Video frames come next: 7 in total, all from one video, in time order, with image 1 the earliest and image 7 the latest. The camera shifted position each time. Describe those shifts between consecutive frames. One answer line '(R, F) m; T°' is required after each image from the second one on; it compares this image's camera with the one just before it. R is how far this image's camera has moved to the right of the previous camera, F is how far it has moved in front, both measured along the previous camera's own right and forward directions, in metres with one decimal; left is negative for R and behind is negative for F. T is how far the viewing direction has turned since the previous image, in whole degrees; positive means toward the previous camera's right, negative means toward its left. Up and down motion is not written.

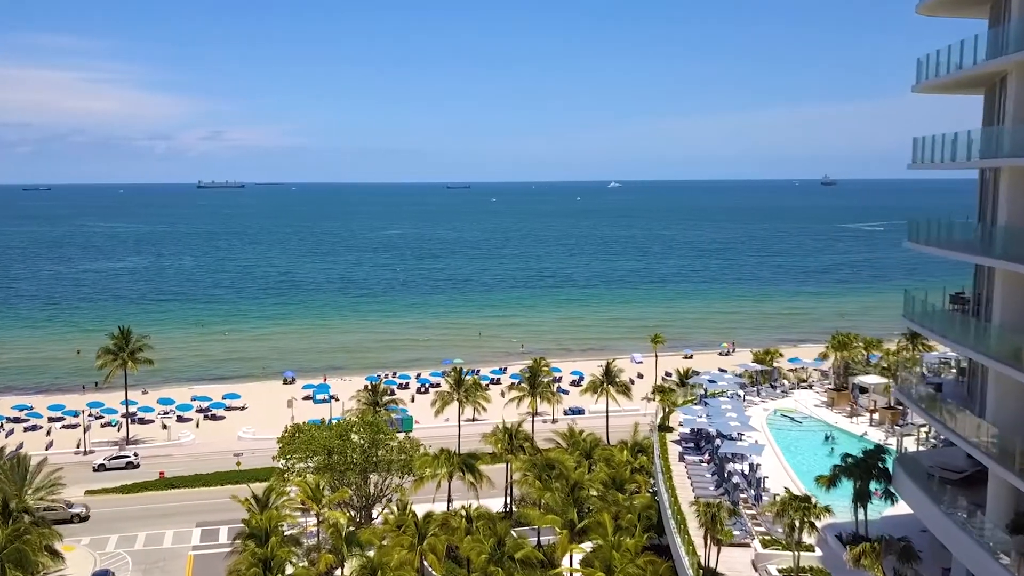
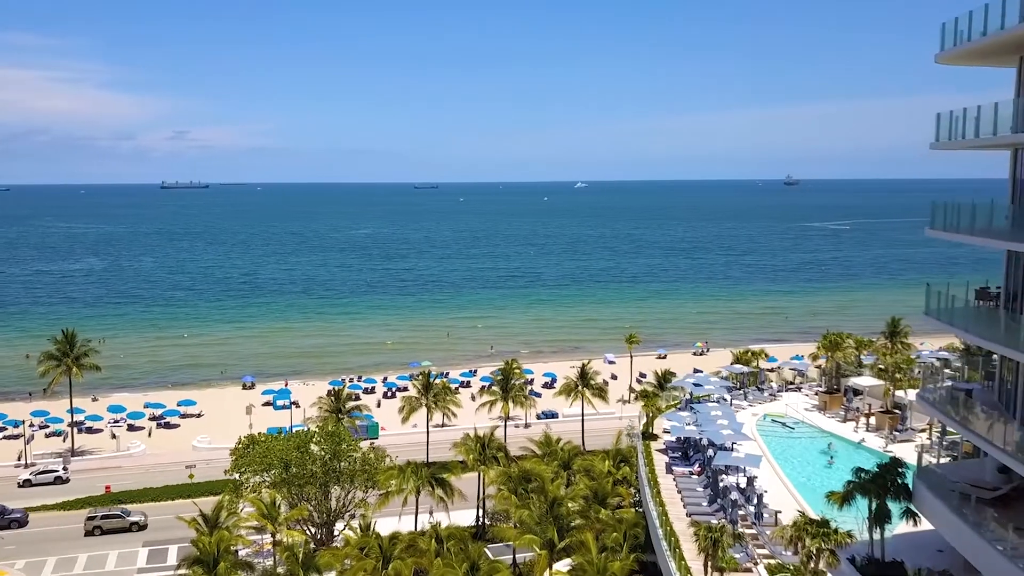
(-0.1, +2.2) m; +2°
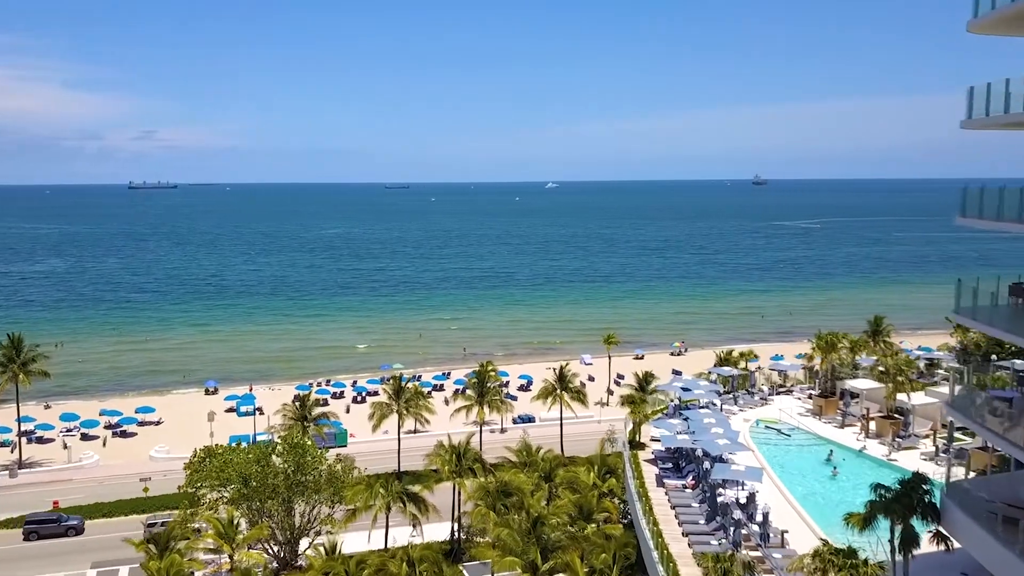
(-0.2, +1.9) m; +2°
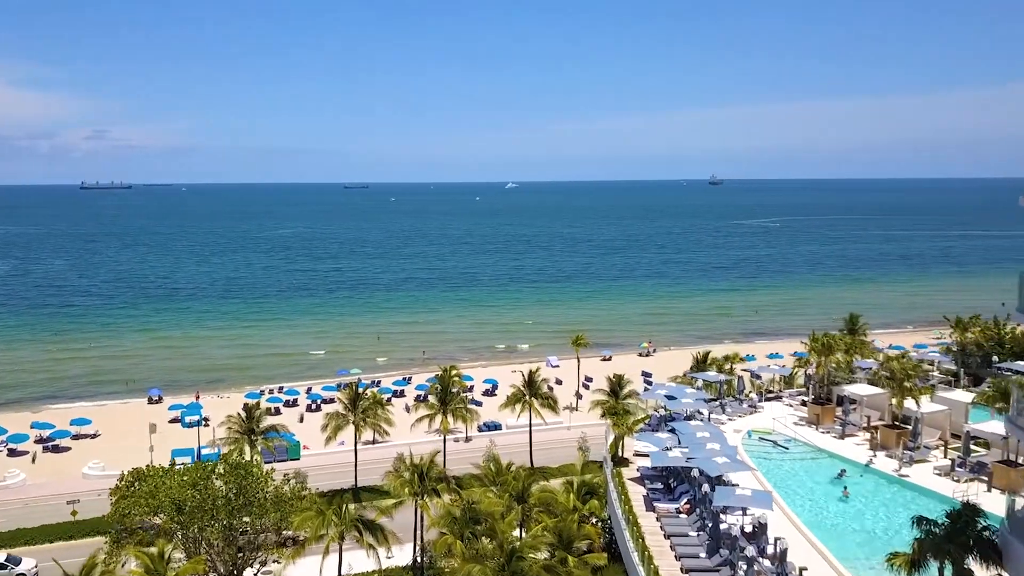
(-0.2, +2.7) m; +3°
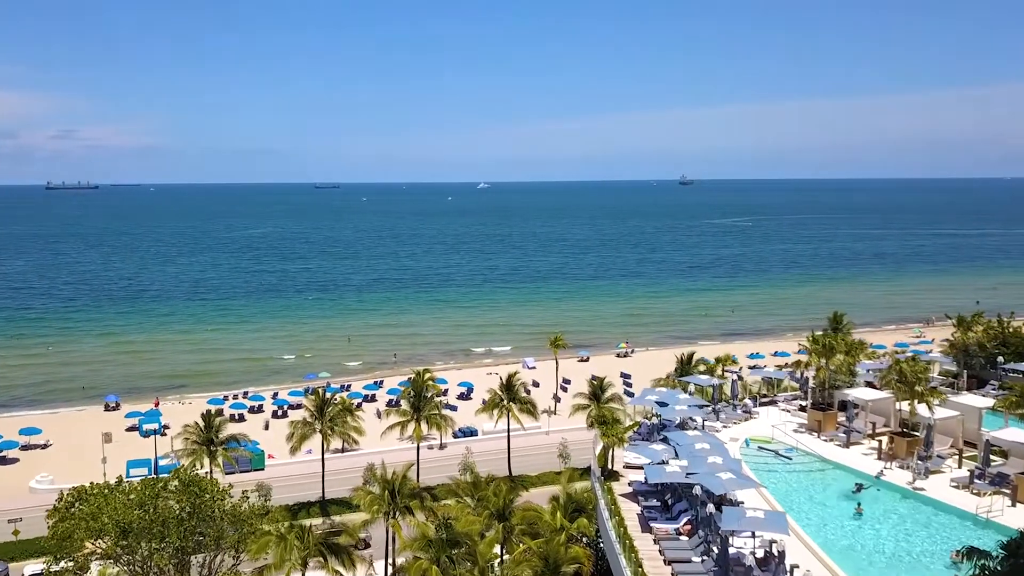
(-0.2, +2.0) m; +2°
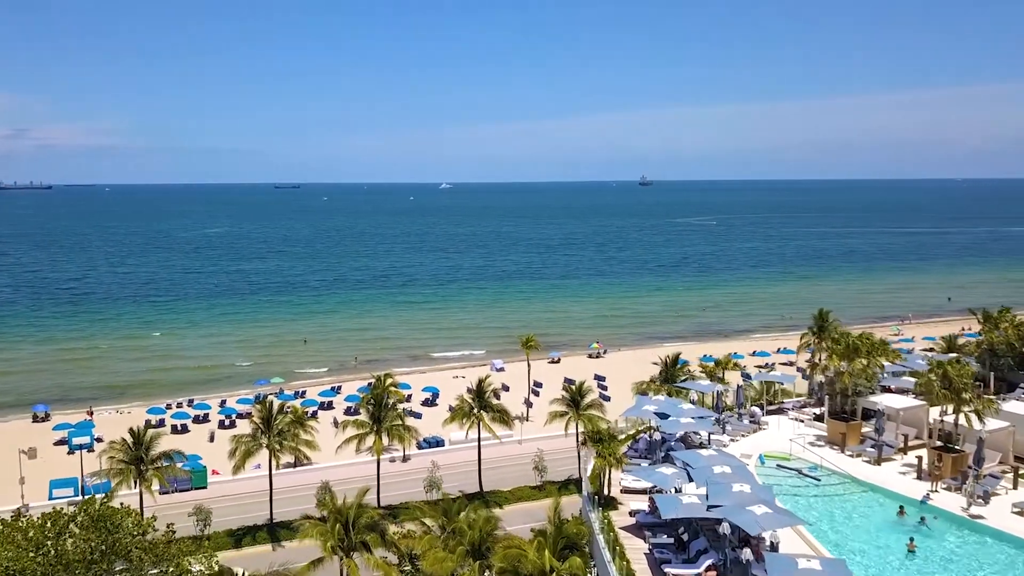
(-0.3, +3.4) m; +3°
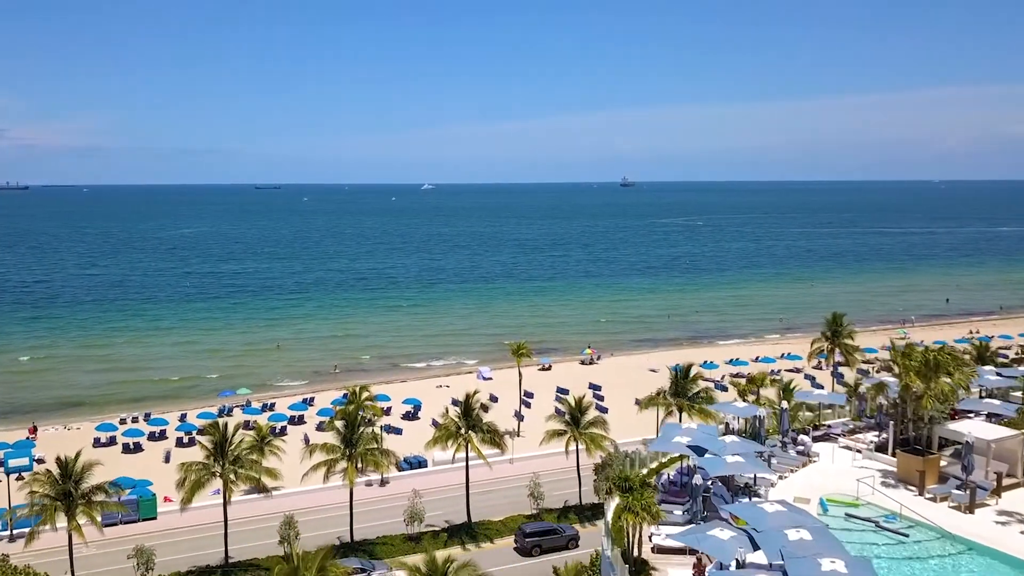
(-0.4, +4.0) m; +1°
